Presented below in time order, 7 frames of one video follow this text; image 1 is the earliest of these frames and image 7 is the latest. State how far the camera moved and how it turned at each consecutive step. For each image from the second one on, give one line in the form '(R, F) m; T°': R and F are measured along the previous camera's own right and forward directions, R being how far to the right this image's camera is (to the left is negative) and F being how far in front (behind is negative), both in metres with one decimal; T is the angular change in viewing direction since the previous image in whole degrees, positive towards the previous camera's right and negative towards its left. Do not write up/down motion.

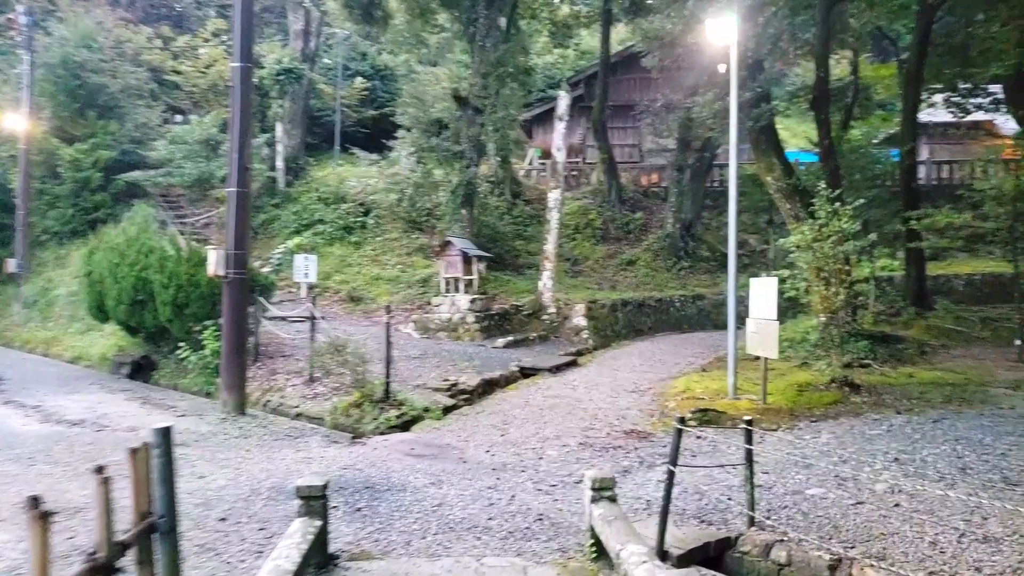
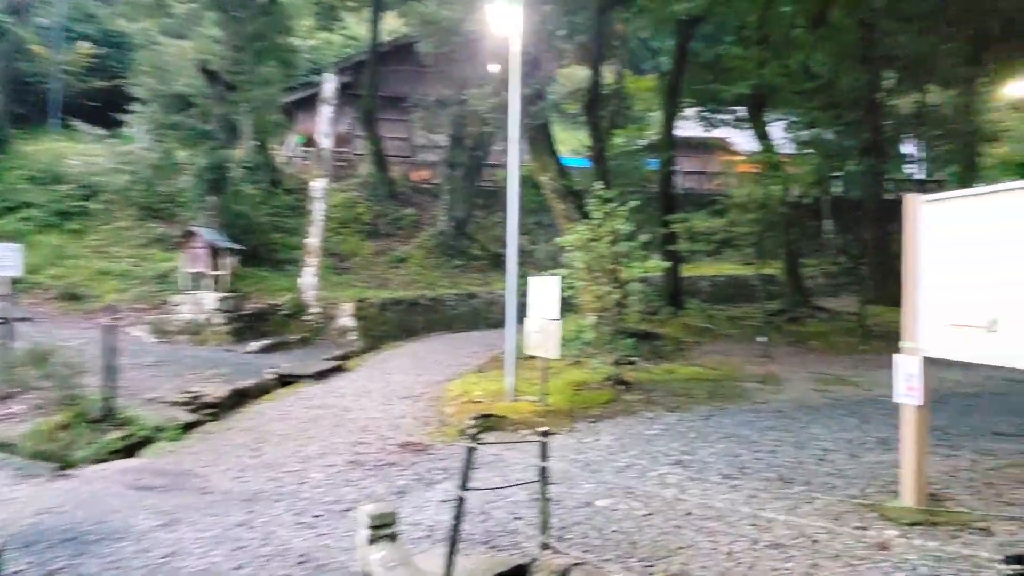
(0.0, +0.7) m; +17°
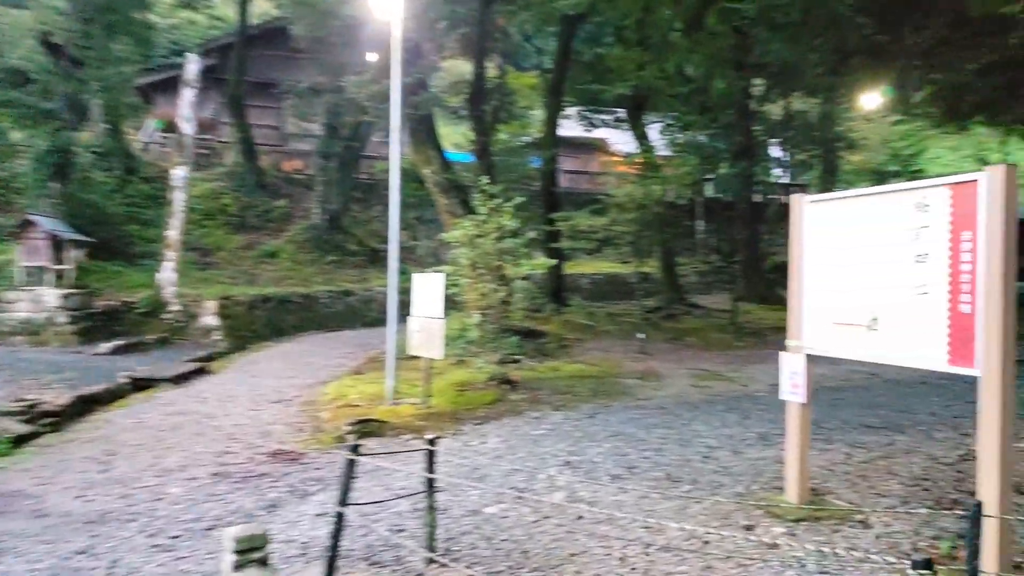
(0.0, +0.3) m; +9°
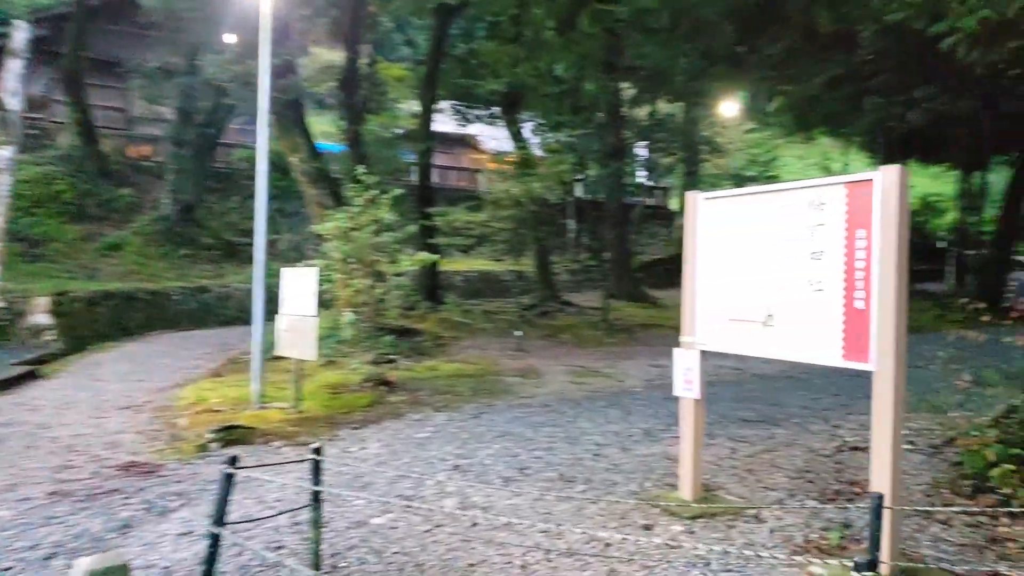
(-0.2, +0.3) m; +10°
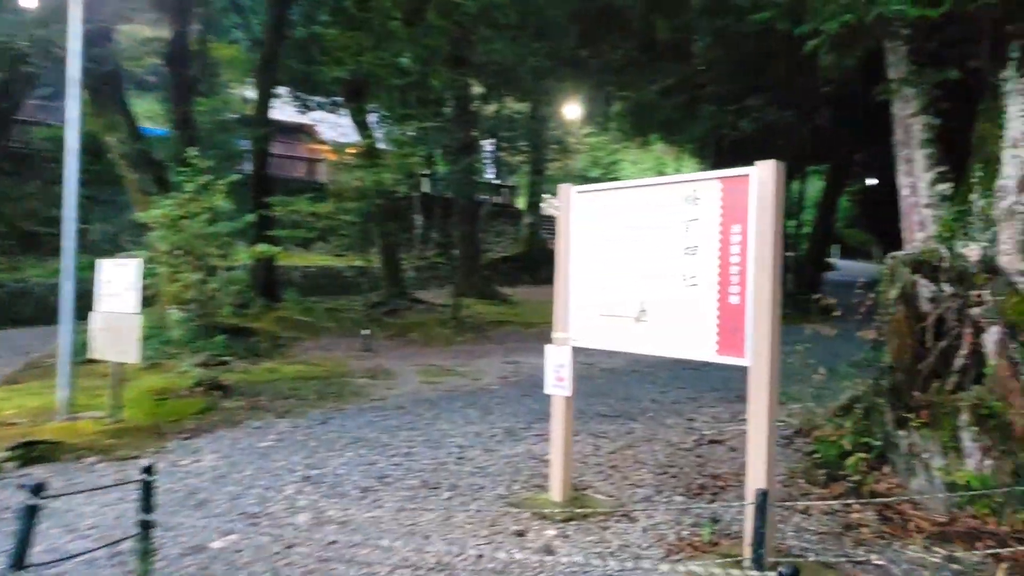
(-0.1, +0.3) m; +12°
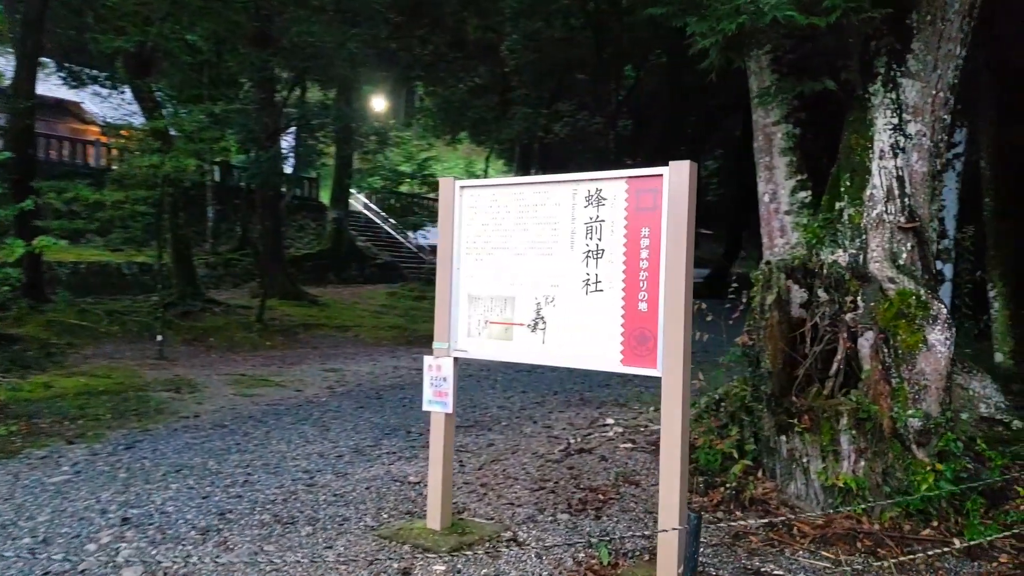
(-0.4, +0.5) m; +15°
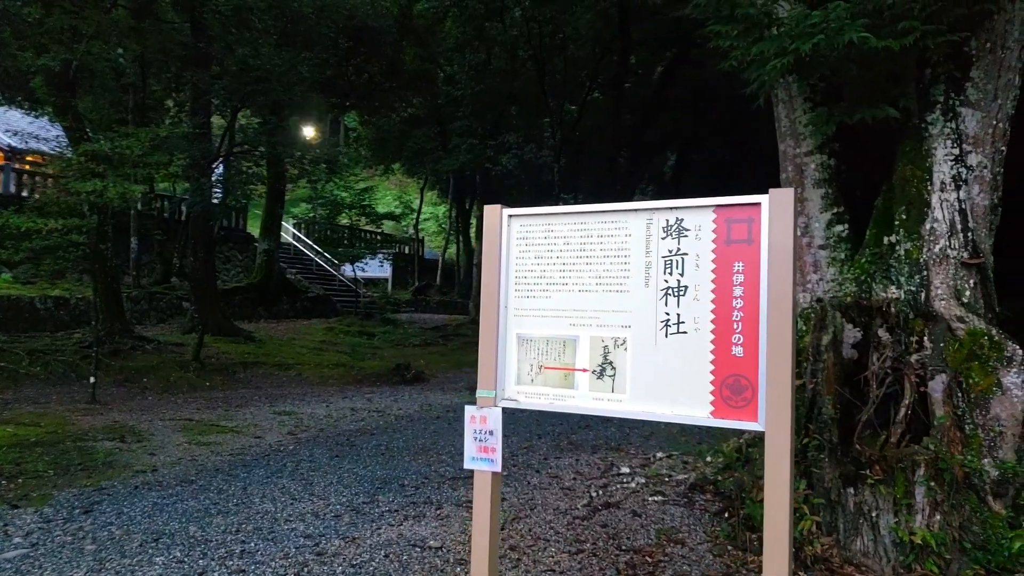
(-0.6, +0.5) m; +6°
